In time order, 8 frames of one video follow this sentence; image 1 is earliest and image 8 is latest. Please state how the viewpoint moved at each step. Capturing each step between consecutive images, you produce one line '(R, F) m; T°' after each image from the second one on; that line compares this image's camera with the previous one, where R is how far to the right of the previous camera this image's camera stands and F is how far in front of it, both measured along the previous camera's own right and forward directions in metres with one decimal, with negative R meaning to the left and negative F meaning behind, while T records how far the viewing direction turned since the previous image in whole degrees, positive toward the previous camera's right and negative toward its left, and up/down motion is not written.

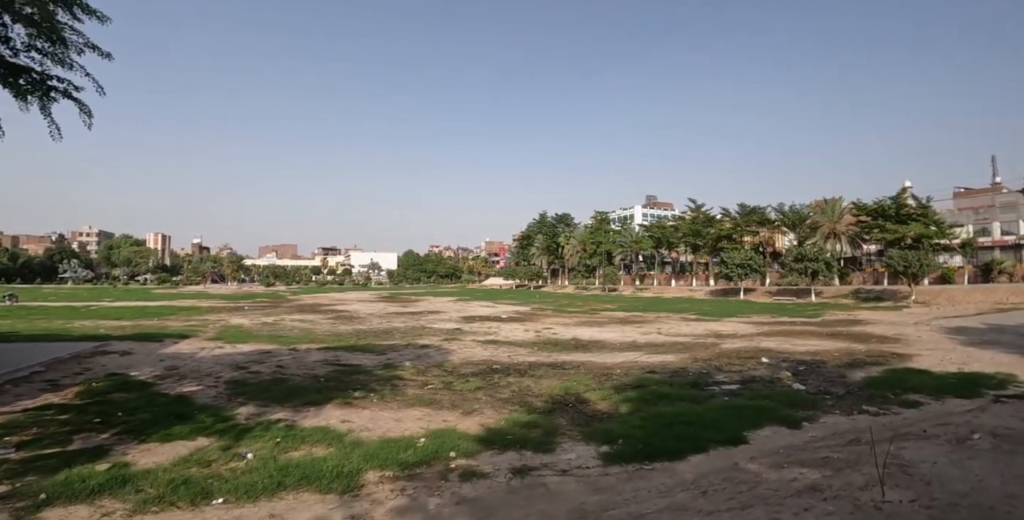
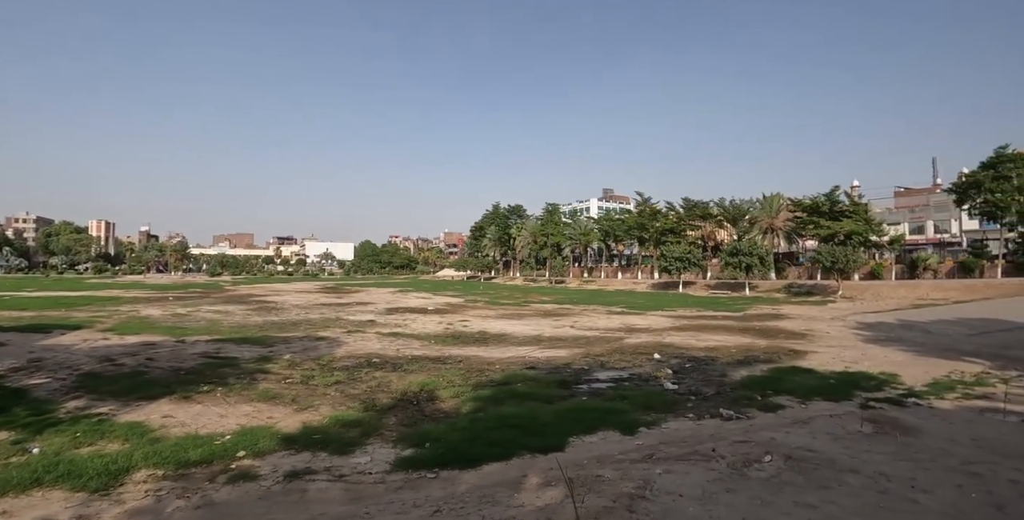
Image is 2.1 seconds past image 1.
(+3.1, +0.8) m; 0°
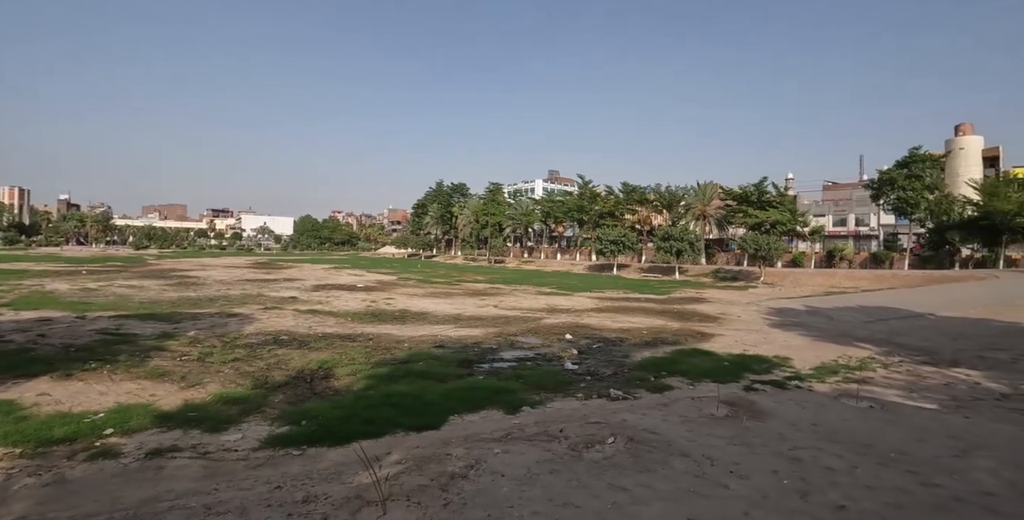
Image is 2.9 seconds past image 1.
(+1.2, +0.1) m; +4°
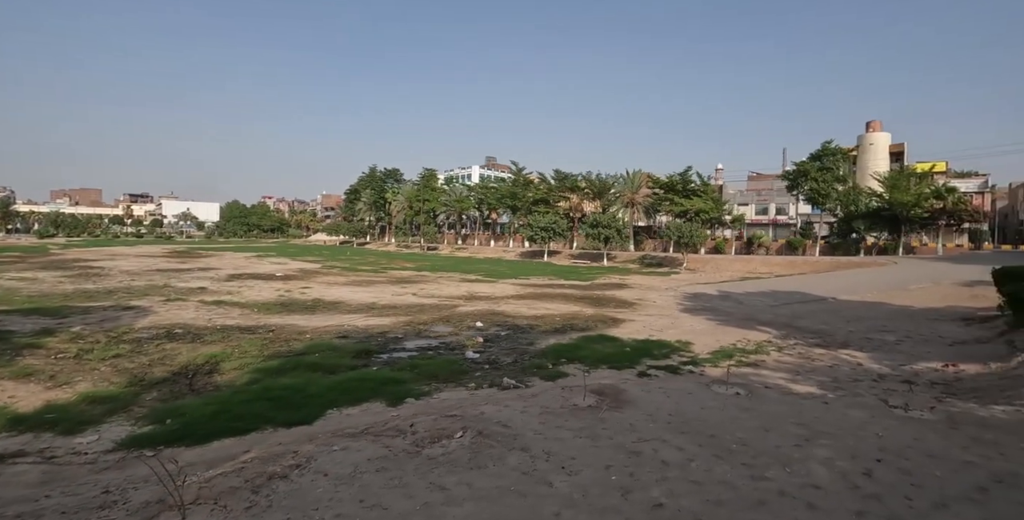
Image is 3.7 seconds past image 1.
(+1.1, +0.1) m; +5°
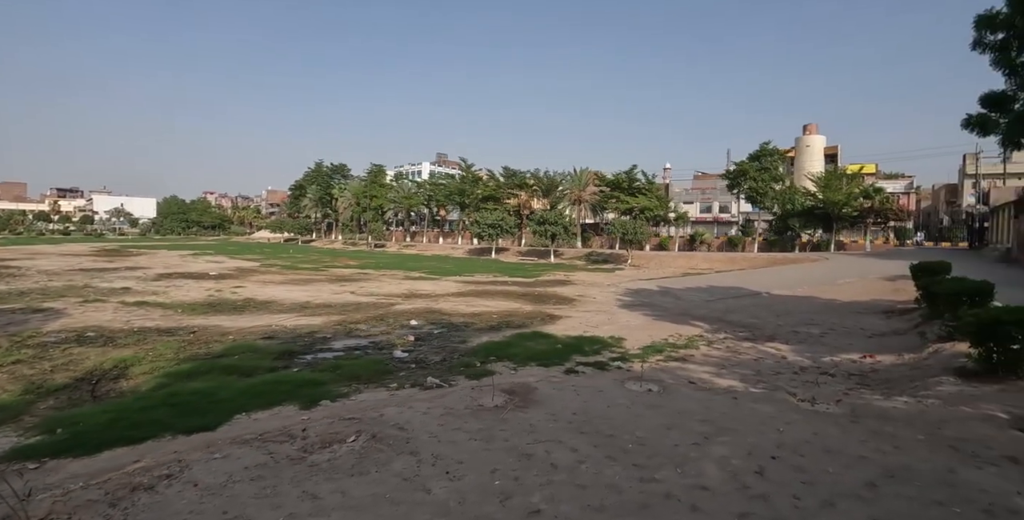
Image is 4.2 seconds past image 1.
(+0.6, +0.2) m; +4°
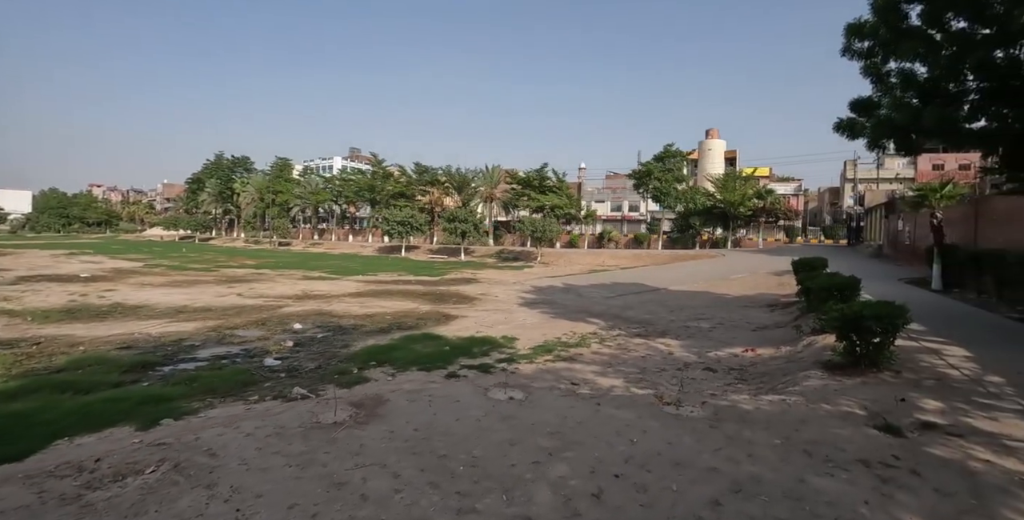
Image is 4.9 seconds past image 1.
(+0.7, +0.5) m; +8°
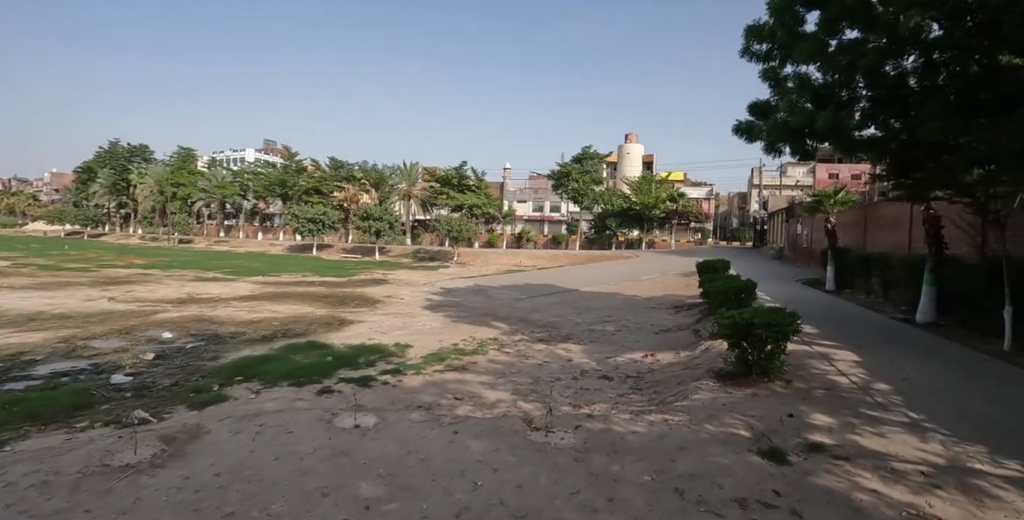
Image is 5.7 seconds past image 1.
(+0.6, +0.6) m; +7°
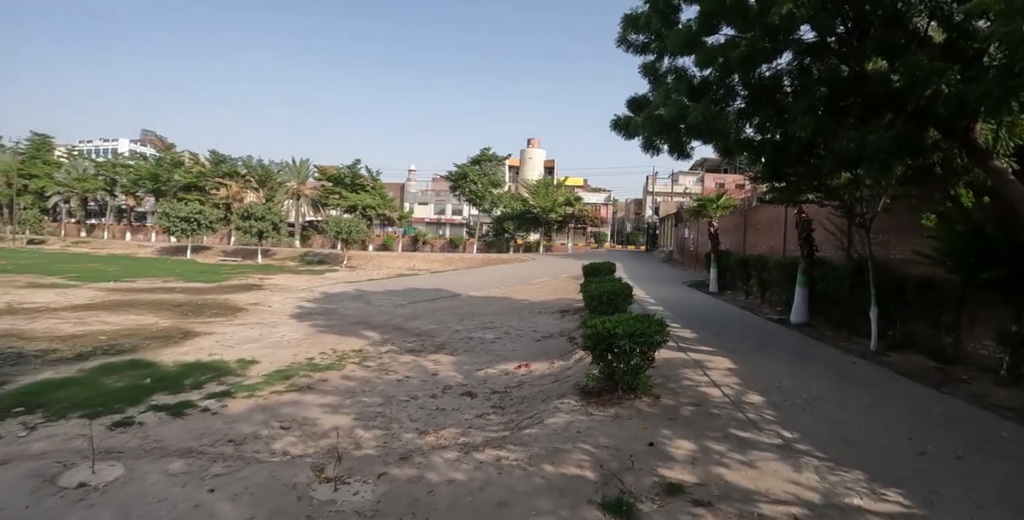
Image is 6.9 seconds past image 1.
(+0.6, +0.7) m; +9°
